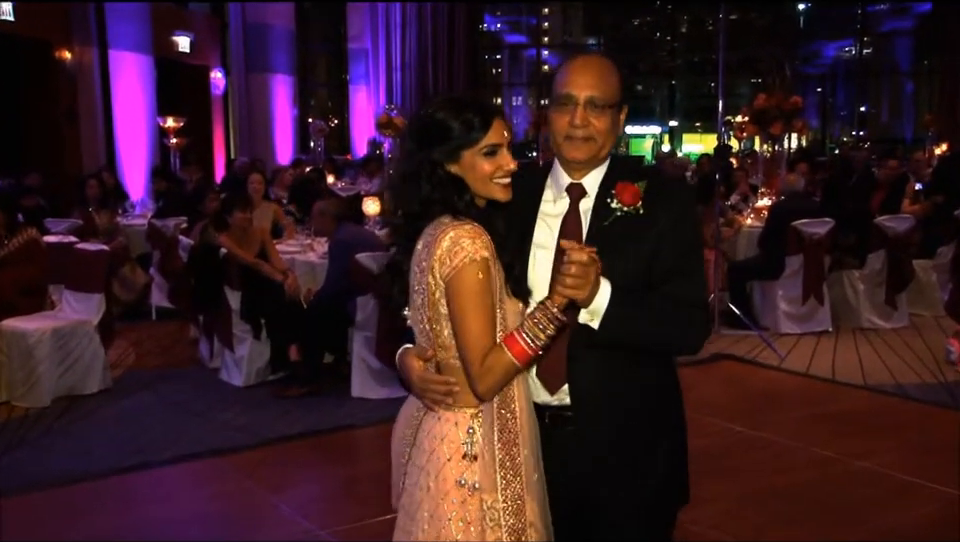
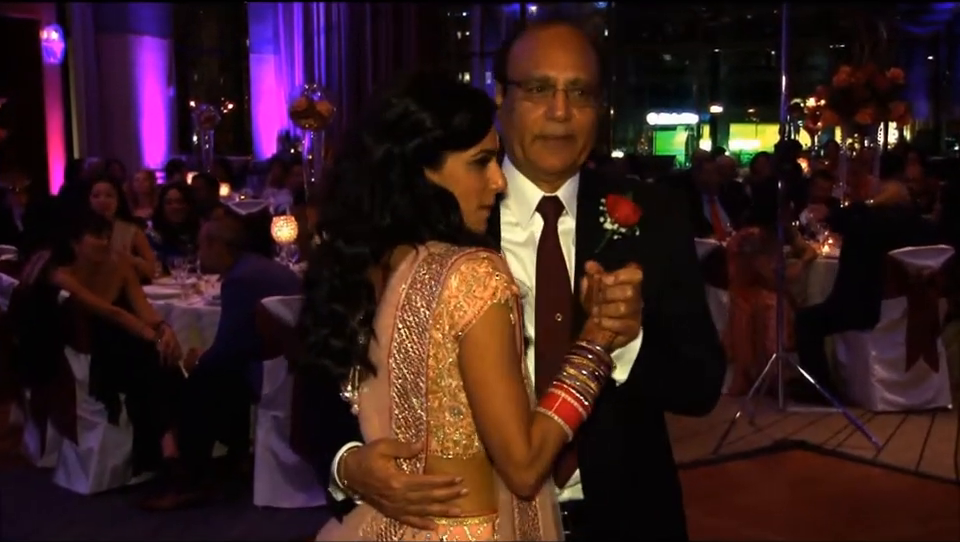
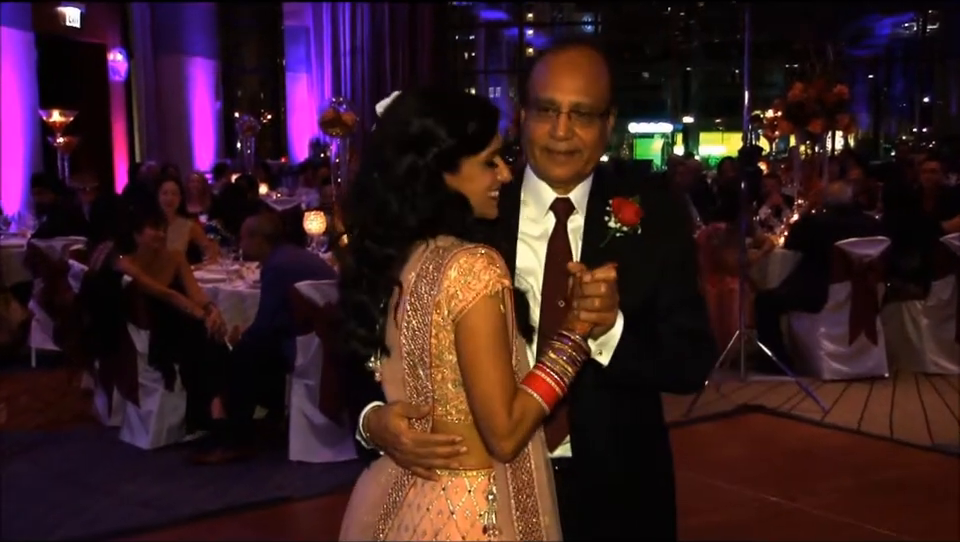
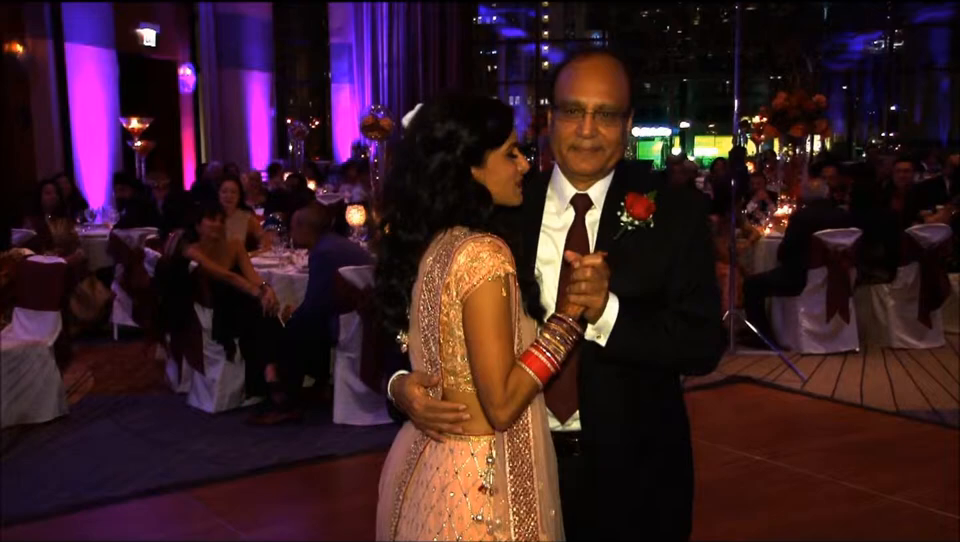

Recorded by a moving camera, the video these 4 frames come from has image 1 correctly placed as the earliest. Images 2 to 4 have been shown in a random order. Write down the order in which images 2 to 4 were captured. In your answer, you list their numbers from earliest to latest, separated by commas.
4, 3, 2
